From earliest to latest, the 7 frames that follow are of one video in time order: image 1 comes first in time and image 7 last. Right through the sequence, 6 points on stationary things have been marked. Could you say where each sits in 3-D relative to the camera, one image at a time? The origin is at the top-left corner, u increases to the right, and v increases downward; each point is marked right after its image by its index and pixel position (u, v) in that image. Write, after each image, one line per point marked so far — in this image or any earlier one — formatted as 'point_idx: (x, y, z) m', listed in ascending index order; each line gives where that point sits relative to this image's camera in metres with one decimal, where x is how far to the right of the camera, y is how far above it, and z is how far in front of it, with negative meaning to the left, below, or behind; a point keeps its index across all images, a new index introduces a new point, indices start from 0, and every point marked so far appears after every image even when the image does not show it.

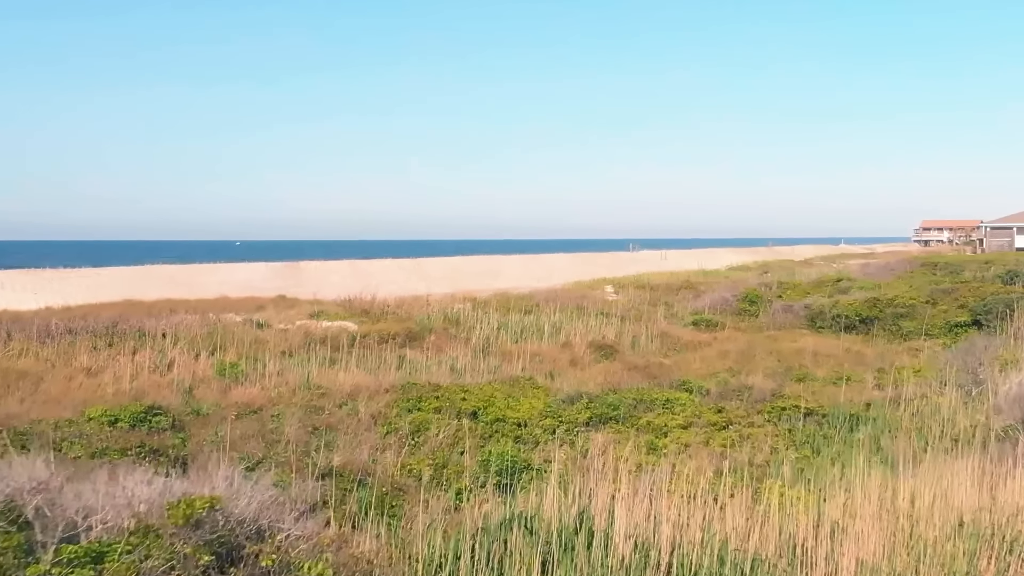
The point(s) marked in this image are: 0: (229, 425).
0: (-3.6, -1.7, +9.6) m
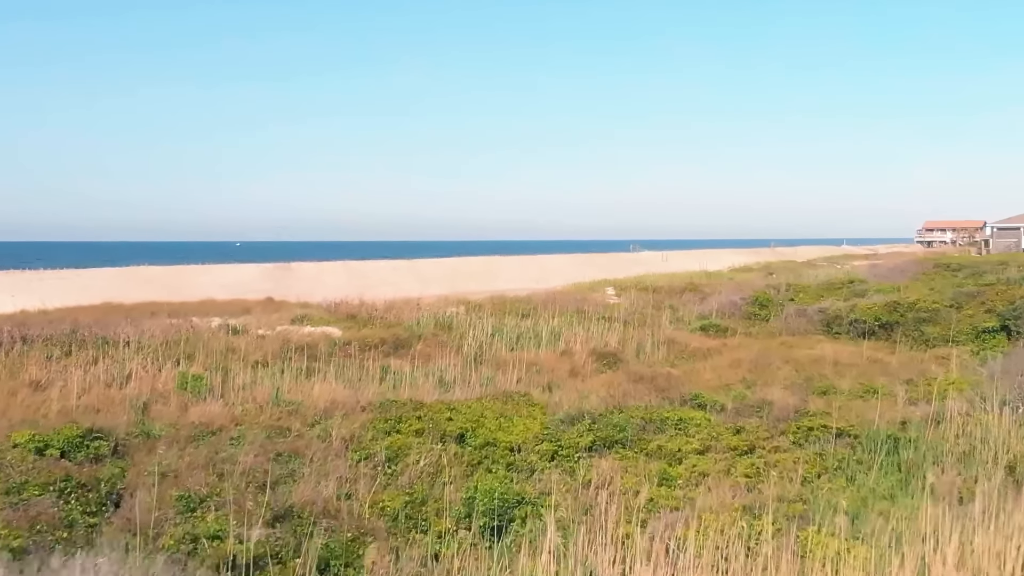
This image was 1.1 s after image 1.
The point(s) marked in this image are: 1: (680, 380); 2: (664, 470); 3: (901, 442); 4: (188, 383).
0: (-3.6, -1.8, +8.4) m
1: (+2.9, -1.6, +13.2) m
2: (+1.6, -1.9, +8.1) m
3: (+4.7, -1.9, +9.3) m
4: (-4.8, -1.4, +11.4) m
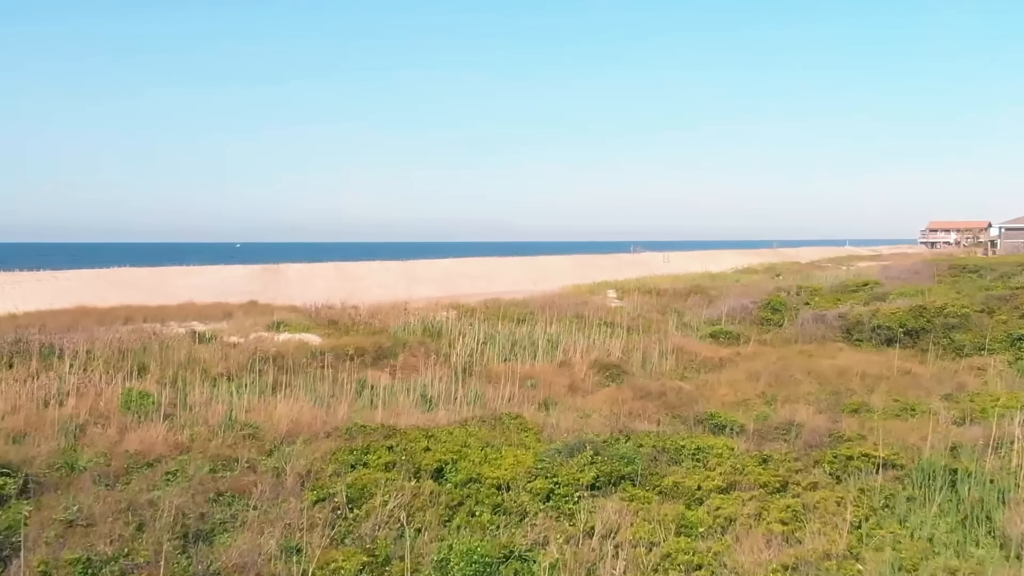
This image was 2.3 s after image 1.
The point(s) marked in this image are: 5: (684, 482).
0: (-3.8, -1.9, +7.0) m
1: (+2.8, -1.7, +11.8) m
2: (+1.5, -2.0, +6.7) m
3: (+4.6, -1.9, +8.0) m
4: (-4.9, -1.5, +10.0) m
5: (+1.6, -1.8, +7.3) m
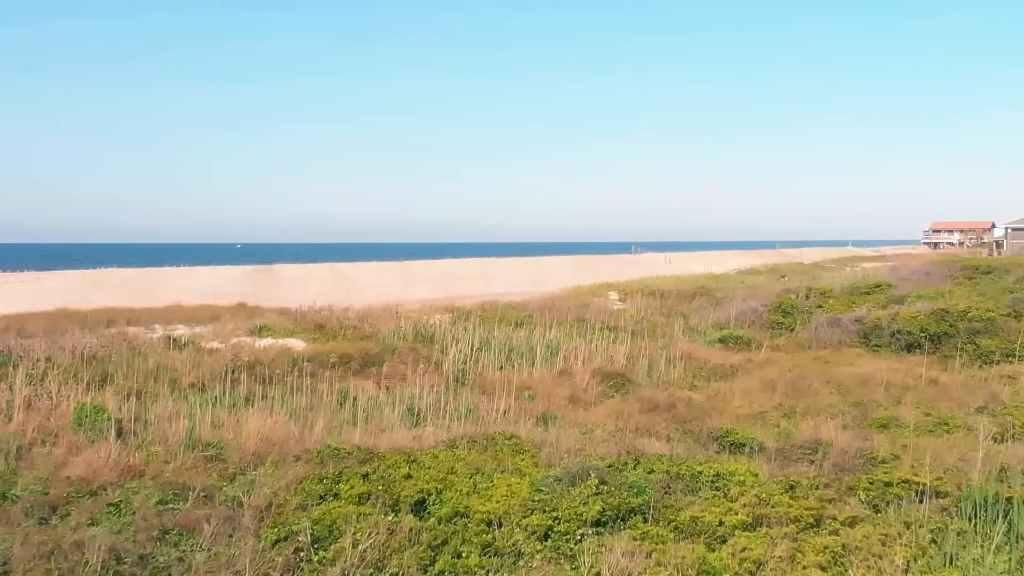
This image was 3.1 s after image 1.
0: (-3.8, -1.9, +6.0) m
1: (+2.7, -1.7, +10.9) m
2: (+1.4, -2.0, +5.7) m
3: (+4.5, -2.0, +7.0) m
4: (-5.0, -1.5, +9.0) m
5: (+1.6, -1.9, +6.3) m
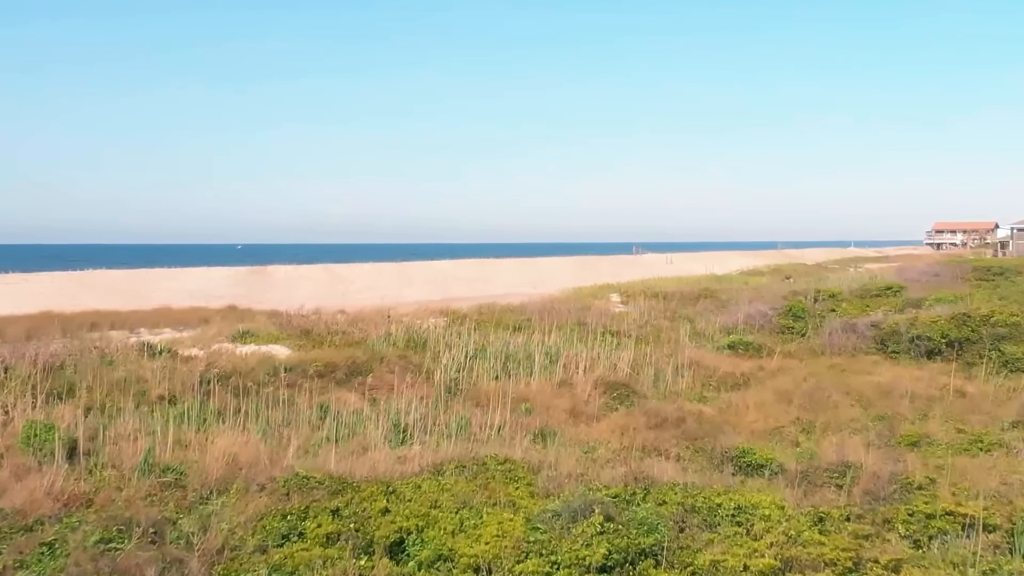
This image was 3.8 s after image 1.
0: (-3.9, -1.9, +5.2) m
1: (+2.7, -1.8, +10.0) m
2: (+1.4, -2.1, +4.9) m
3: (+4.5, -2.0, +6.1) m
4: (-5.0, -1.6, +8.2) m
5: (+1.5, -1.9, +5.4) m
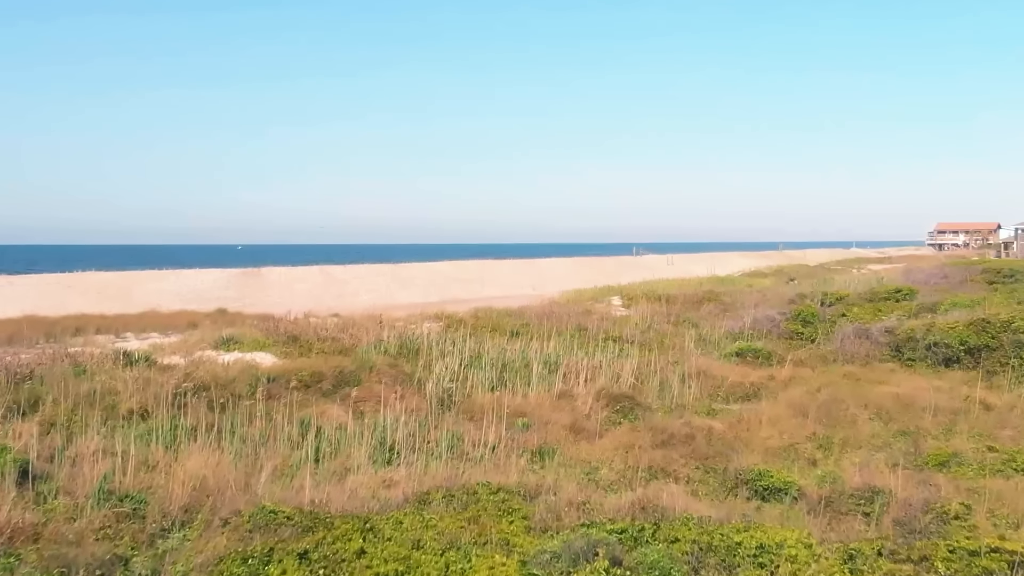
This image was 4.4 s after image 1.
0: (-3.9, -2.0, +4.5) m
1: (+2.6, -1.8, +9.3) m
2: (+1.3, -2.1, +4.2) m
3: (+4.4, -2.1, +5.4) m
4: (-5.1, -1.6, +7.5) m
5: (+1.5, -2.0, +4.7) m
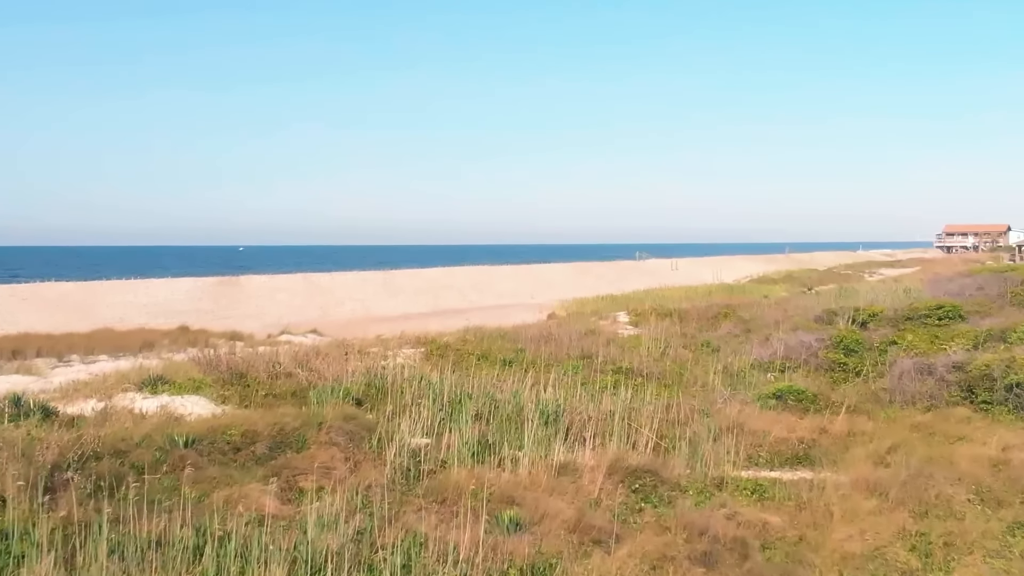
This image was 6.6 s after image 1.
0: (-4.1, -2.4, +1.9) m
1: (+2.5, -2.3, +6.8) m
2: (+1.2, -2.6, +1.6) m
3: (+4.3, -2.5, +2.9) m
4: (-5.2, -2.1, +4.9) m
5: (+1.3, -2.4, +2.2) m
